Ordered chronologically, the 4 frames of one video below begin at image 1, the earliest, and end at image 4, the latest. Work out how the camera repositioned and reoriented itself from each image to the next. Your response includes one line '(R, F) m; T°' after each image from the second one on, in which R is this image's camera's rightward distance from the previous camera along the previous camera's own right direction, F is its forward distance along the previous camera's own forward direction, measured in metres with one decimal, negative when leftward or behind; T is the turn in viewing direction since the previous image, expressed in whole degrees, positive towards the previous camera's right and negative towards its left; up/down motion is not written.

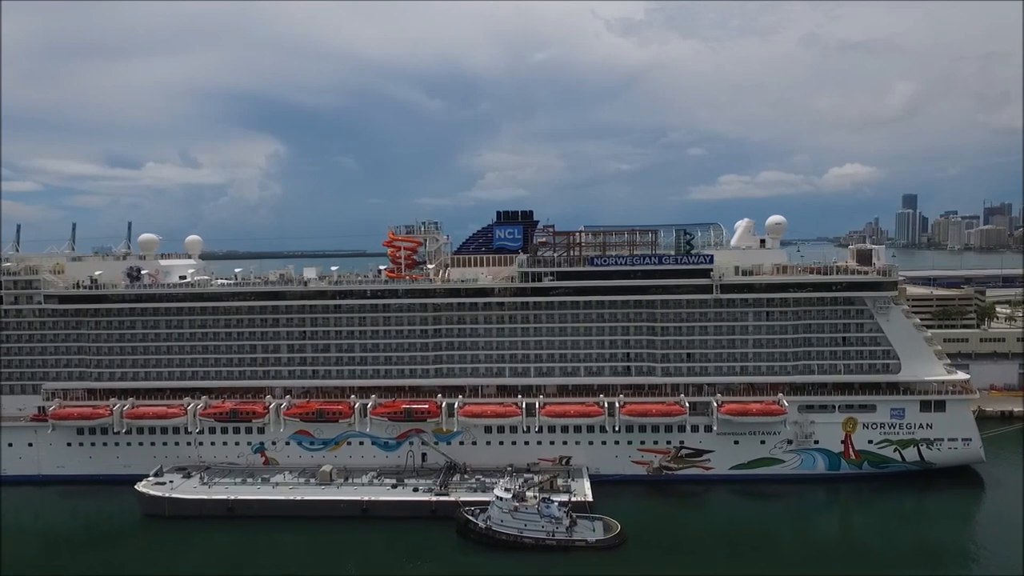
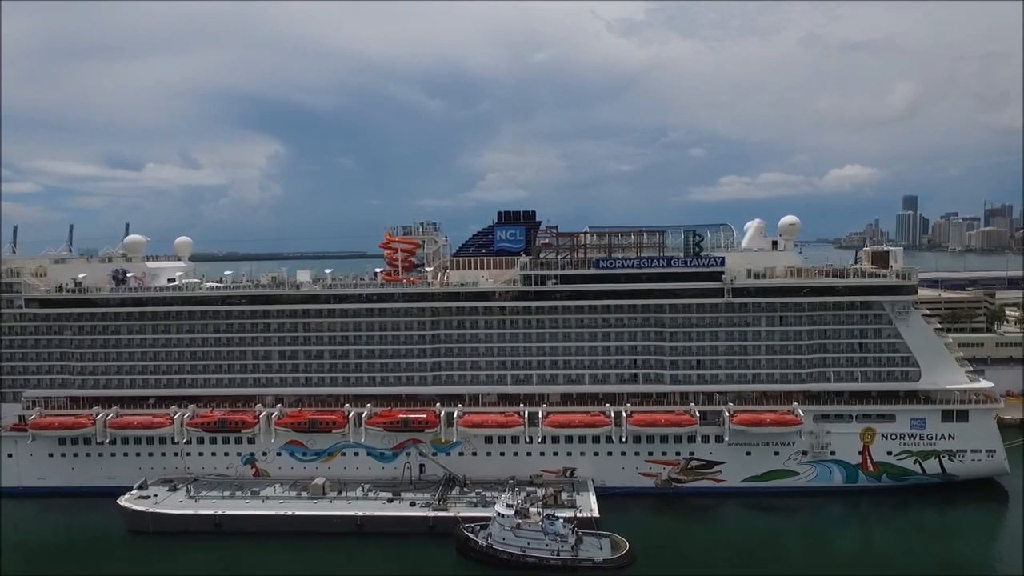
(-0.1, +1.3) m; 0°
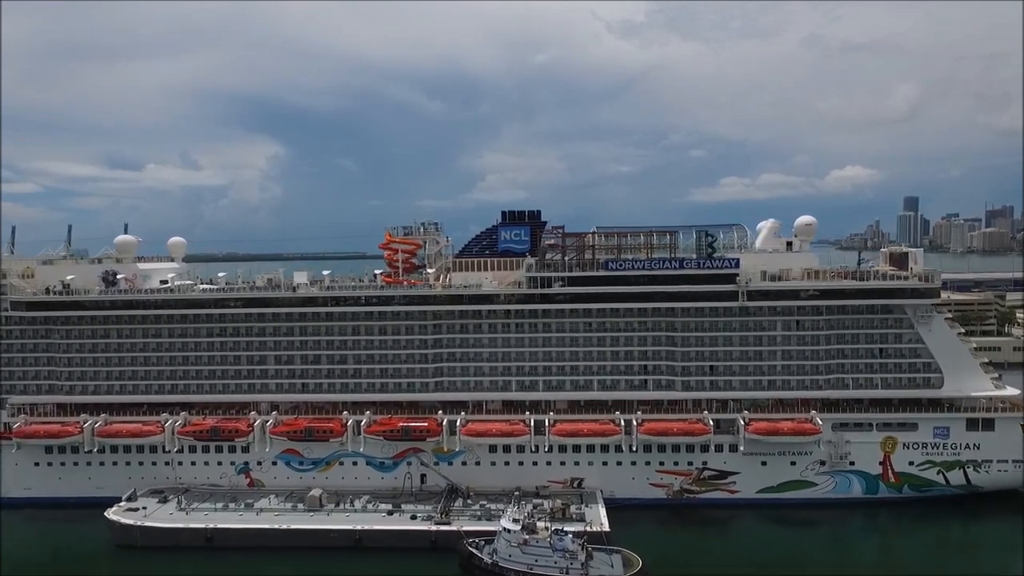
(-0.2, +1.2) m; 0°
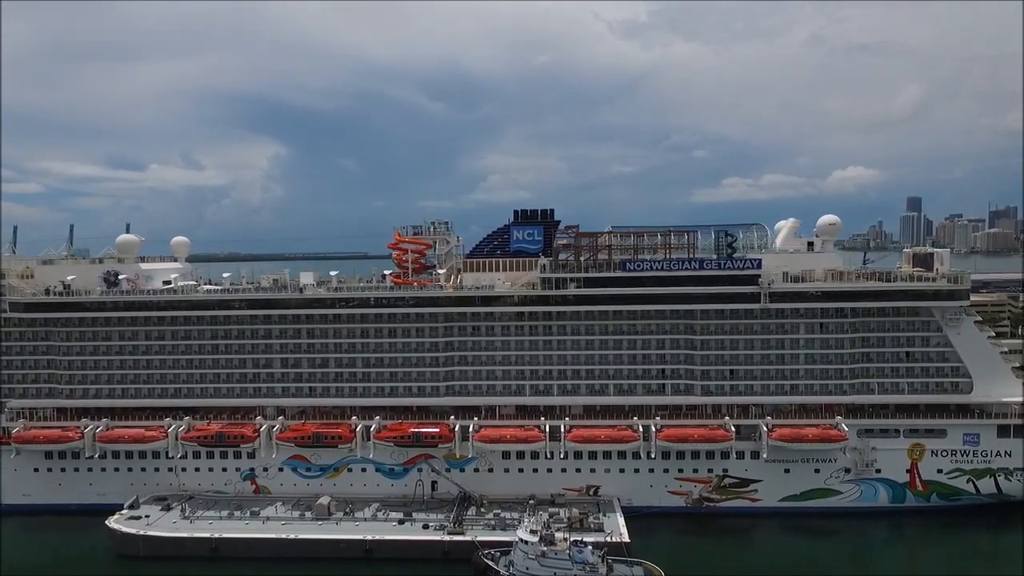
(-0.6, +0.9) m; 0°
